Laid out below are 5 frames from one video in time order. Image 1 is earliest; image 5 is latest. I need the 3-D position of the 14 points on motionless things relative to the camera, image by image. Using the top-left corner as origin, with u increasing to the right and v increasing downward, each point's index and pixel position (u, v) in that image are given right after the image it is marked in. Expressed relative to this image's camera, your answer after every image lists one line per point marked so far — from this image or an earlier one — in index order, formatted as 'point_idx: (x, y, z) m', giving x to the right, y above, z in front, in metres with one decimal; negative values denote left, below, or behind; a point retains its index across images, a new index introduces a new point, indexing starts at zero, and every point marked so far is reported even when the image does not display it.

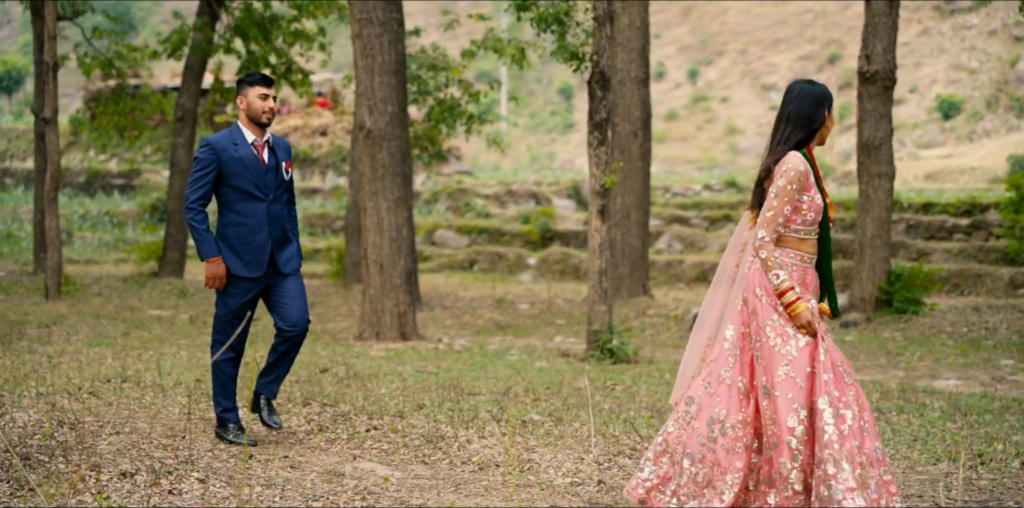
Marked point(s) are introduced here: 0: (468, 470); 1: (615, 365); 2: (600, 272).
0: (-0.2, -0.7, +5.3) m
1: (+0.7, -0.8, +11.1) m
2: (+0.6, -0.1, +11.1) m
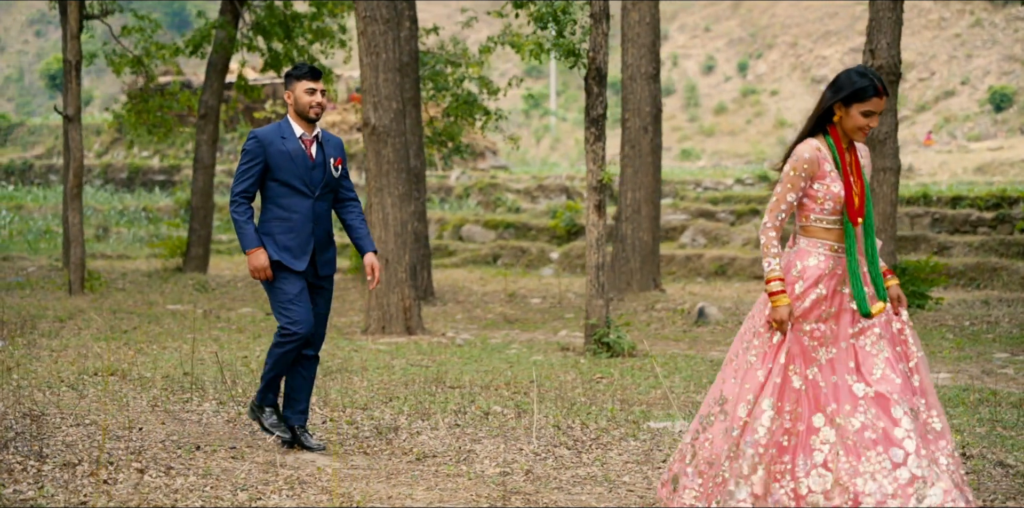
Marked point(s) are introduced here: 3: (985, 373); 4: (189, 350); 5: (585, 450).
0: (-0.4, -0.7, +5.4) m
1: (+0.7, -0.8, +11.2) m
2: (+0.6, -0.1, +11.2) m
3: (+3.0, -0.7, +9.6) m
4: (-2.2, -0.7, +10.5) m
5: (+0.3, -0.7, +5.7) m
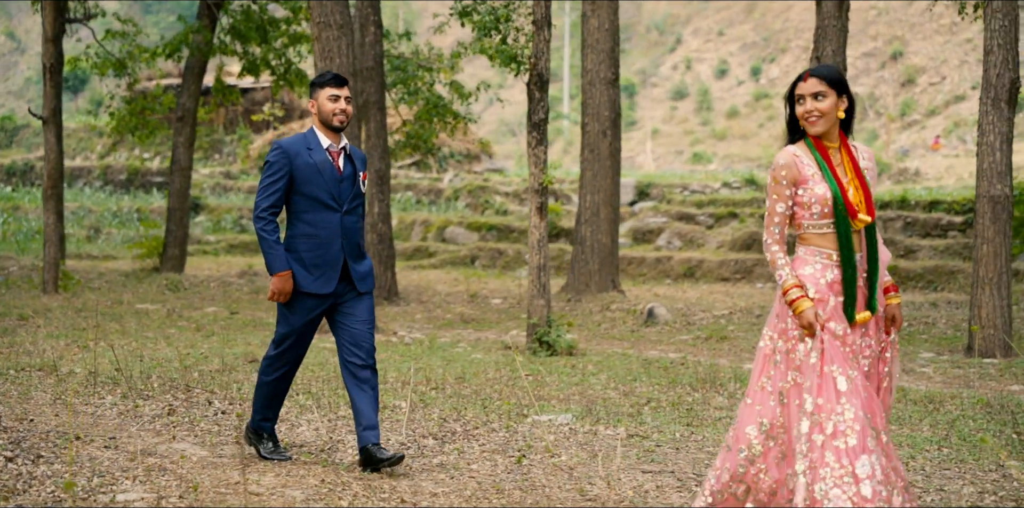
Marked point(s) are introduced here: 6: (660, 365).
0: (-0.9, -0.7, +5.7) m
1: (+0.3, -0.8, +11.4) m
2: (+0.2, -0.1, +11.4) m
3: (+2.5, -0.8, +9.9) m
4: (-2.6, -0.7, +10.8) m
5: (-0.2, -0.7, +6.0) m
6: (+1.0, -0.8, +10.6) m
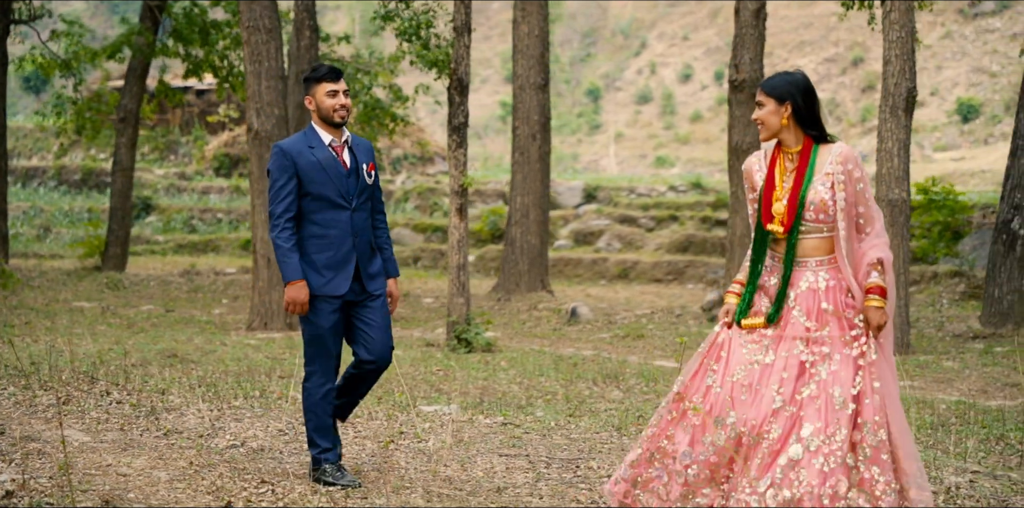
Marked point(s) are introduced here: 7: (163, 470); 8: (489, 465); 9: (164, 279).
0: (-1.4, -0.7, +6.0) m
1: (-0.3, -0.8, +11.7) m
2: (-0.4, -0.1, +11.7) m
3: (+1.9, -0.8, +10.2) m
4: (-3.2, -0.6, +11.1) m
5: (-0.7, -0.7, +6.3) m
6: (+0.4, -0.8, +10.9) m
7: (-1.2, -0.7, +5.2) m
8: (-0.1, -0.7, +5.3) m
9: (-4.2, -0.3, +18.5) m
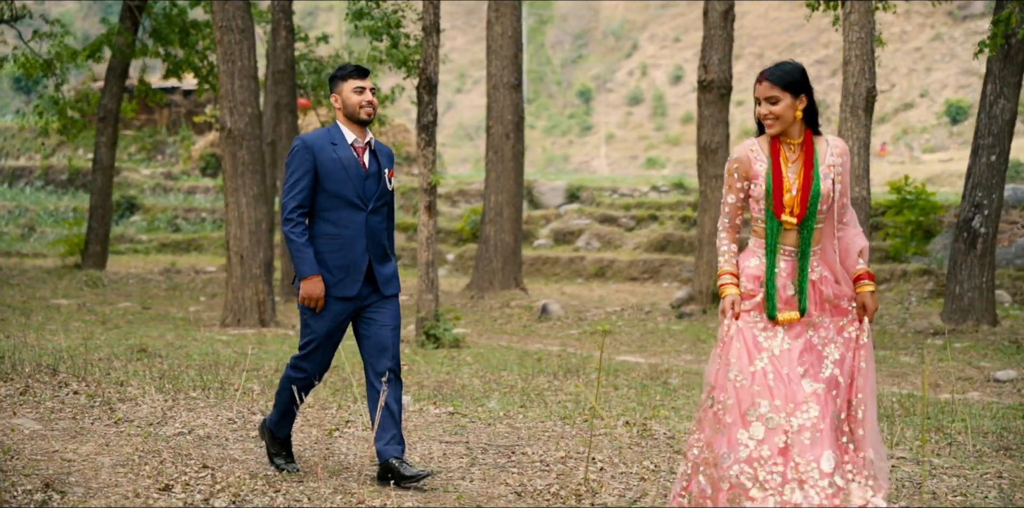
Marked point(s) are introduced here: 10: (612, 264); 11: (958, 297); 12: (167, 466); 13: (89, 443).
0: (-1.6, -0.7, +6.1) m
1: (-0.6, -0.7, +11.9) m
2: (-0.7, -0.1, +11.9) m
3: (+1.7, -0.7, +10.4) m
4: (-3.5, -0.6, +11.2) m
5: (-1.0, -0.7, +6.4) m
6: (+0.2, -0.7, +11.1) m
7: (-1.4, -0.7, +5.3) m
8: (-0.3, -0.7, +5.5) m
9: (-4.5, -0.3, +18.6) m
10: (+1.2, -0.1, +18.8) m
11: (+3.5, -0.3, +12.1) m
12: (-1.2, -0.7, +5.2) m
13: (-1.5, -0.7, +5.6) m
